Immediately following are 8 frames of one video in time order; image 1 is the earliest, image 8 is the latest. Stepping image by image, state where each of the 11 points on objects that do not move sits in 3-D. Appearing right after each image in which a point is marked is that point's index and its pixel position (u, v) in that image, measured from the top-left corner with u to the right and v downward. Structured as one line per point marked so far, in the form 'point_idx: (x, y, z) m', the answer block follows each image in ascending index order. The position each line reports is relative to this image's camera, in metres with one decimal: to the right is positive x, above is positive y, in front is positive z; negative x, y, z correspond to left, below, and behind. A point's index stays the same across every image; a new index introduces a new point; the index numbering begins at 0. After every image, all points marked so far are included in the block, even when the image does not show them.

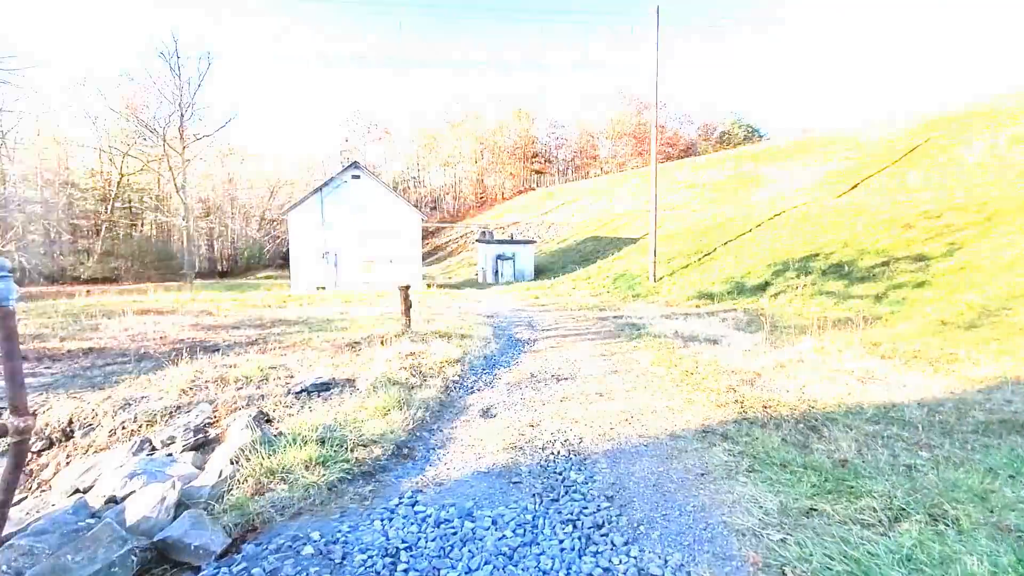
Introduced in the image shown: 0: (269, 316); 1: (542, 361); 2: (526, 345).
0: (-4.8, -0.6, +10.2) m
1: (+0.4, -0.9, +6.0) m
2: (+0.2, -0.8, +7.4) m
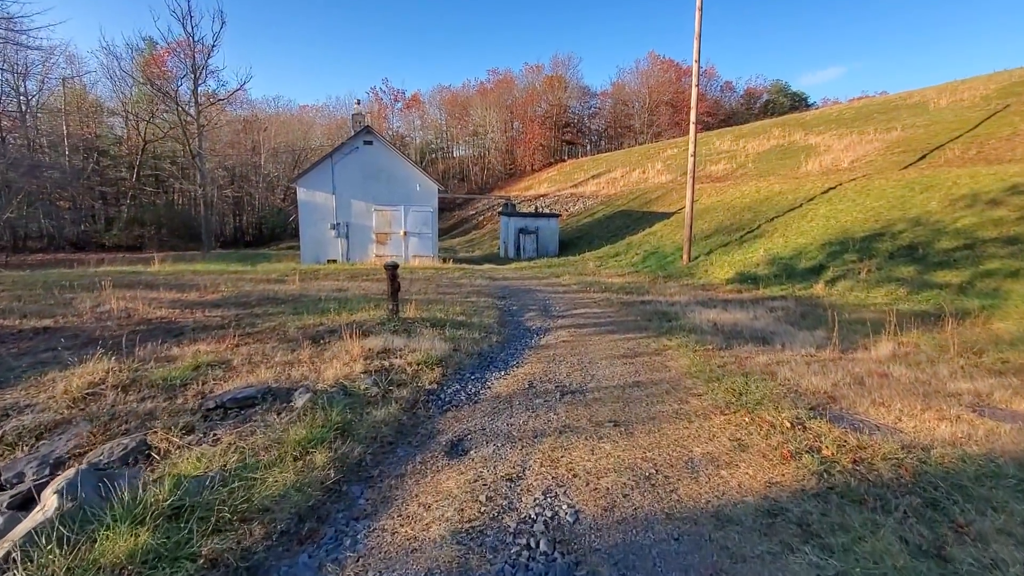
0: (-4.6, -0.1, +9.3) m
1: (+0.3, -0.7, +4.9) m
2: (+0.3, -0.6, +6.3) m
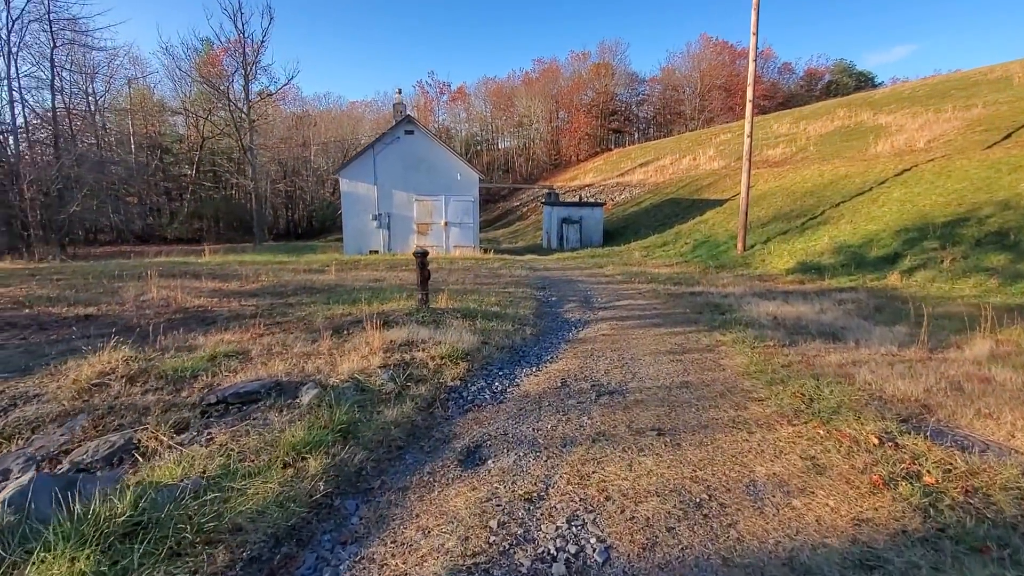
0: (-3.9, +0.1, +9.2) m
1: (+0.6, -0.6, +4.4) m
2: (+0.7, -0.5, +5.8) m
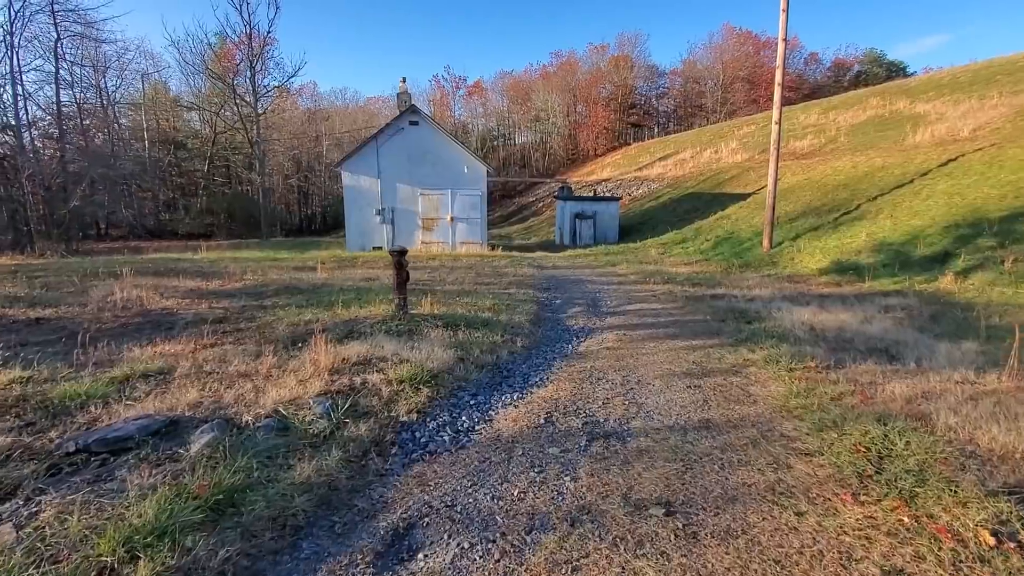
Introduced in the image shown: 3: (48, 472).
0: (-3.9, +0.1, +8.6) m
1: (+0.5, -0.7, +3.6) m
2: (+0.6, -0.5, +5.0) m
3: (-1.9, -0.8, +2.1) m
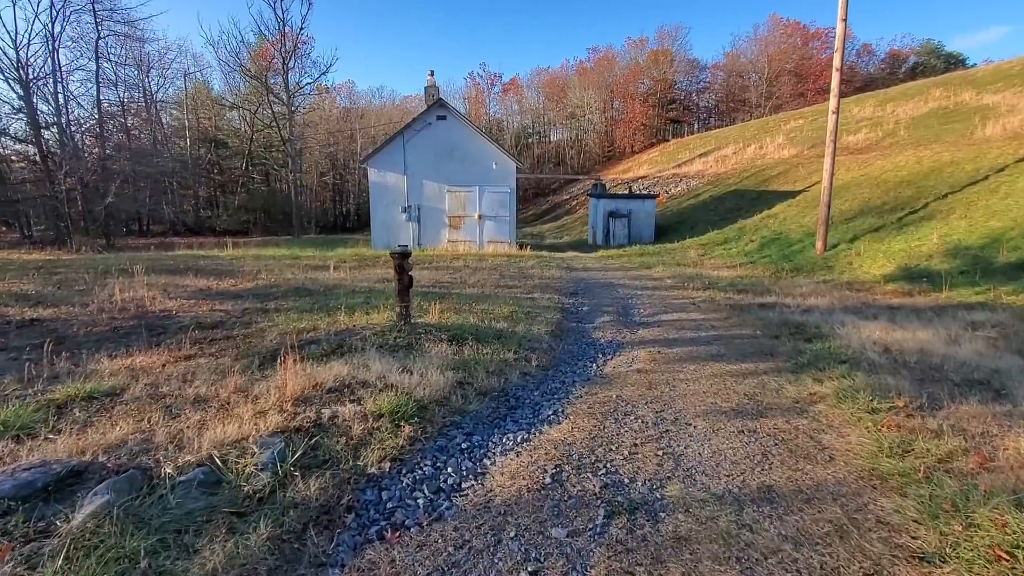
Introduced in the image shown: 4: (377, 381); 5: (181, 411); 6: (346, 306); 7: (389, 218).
0: (-3.5, +0.1, +8.2) m
1: (+0.5, -0.7, +2.9) m
2: (+0.7, -0.6, +4.3) m
3: (-2.0, -0.8, +1.6) m
4: (-0.8, -0.6, +3.1) m
5: (-1.8, -0.7, +2.7) m
6: (-1.9, -0.2, +6.0) m
7: (-3.7, +2.1, +15.3) m
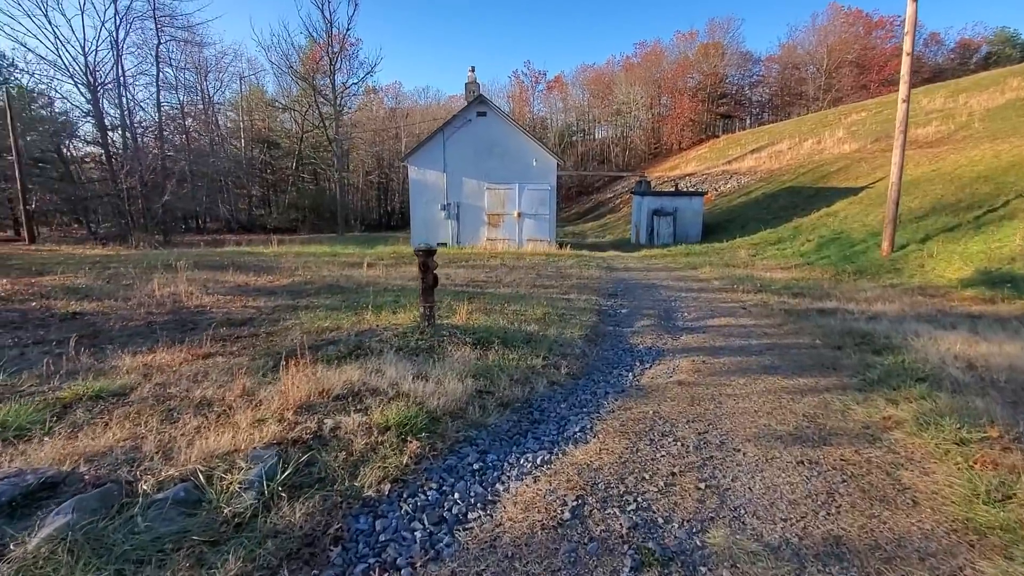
0: (-2.9, +0.1, +8.1) m
1: (+0.6, -0.8, +2.6) m
2: (+1.0, -0.6, +3.9) m
3: (-2.0, -0.8, +1.5) m
4: (-0.7, -0.6, +2.9) m
5: (-1.7, -0.6, +2.6) m
6: (-1.6, -0.2, +5.8) m
7: (-2.5, +2.2, +15.3) m
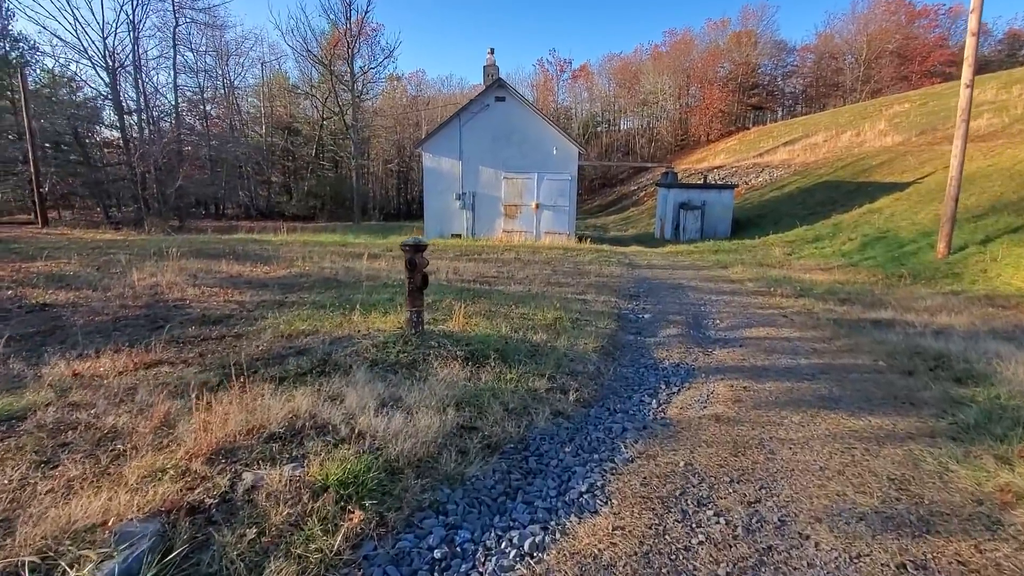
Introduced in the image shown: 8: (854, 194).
0: (-2.7, +0.2, +7.6) m
1: (+0.6, -0.8, +1.9) m
2: (+1.0, -0.7, +3.2) m
3: (-2.1, -0.8, +0.9) m
4: (-0.7, -0.6, +2.2) m
5: (-1.7, -0.7, +2.0) m
6: (-1.5, -0.2, +5.2) m
7: (-2.0, +2.4, +14.7) m
8: (+10.1, +2.8, +15.1) m
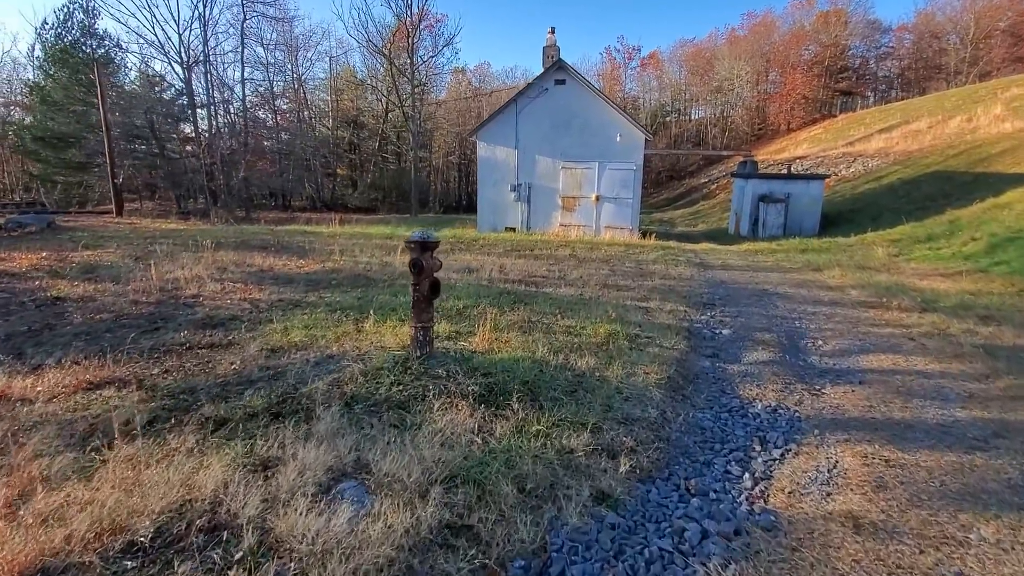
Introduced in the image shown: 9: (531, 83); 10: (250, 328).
0: (-2.0, +0.3, +7.0) m
1: (+0.5, -0.9, +1.0) m
2: (+1.1, -0.8, +2.2) m
3: (-2.2, -0.9, +0.3) m
4: (-0.7, -0.7, +1.4) m
5: (-1.7, -0.7, +1.3) m
6: (-1.1, -0.2, +4.5) m
7: (-0.4, +2.5, +13.9) m
8: (+11.7, +2.6, +12.9) m
9: (+0.5, +5.2, +13.1) m
10: (-2.1, -0.3, +4.0) m
